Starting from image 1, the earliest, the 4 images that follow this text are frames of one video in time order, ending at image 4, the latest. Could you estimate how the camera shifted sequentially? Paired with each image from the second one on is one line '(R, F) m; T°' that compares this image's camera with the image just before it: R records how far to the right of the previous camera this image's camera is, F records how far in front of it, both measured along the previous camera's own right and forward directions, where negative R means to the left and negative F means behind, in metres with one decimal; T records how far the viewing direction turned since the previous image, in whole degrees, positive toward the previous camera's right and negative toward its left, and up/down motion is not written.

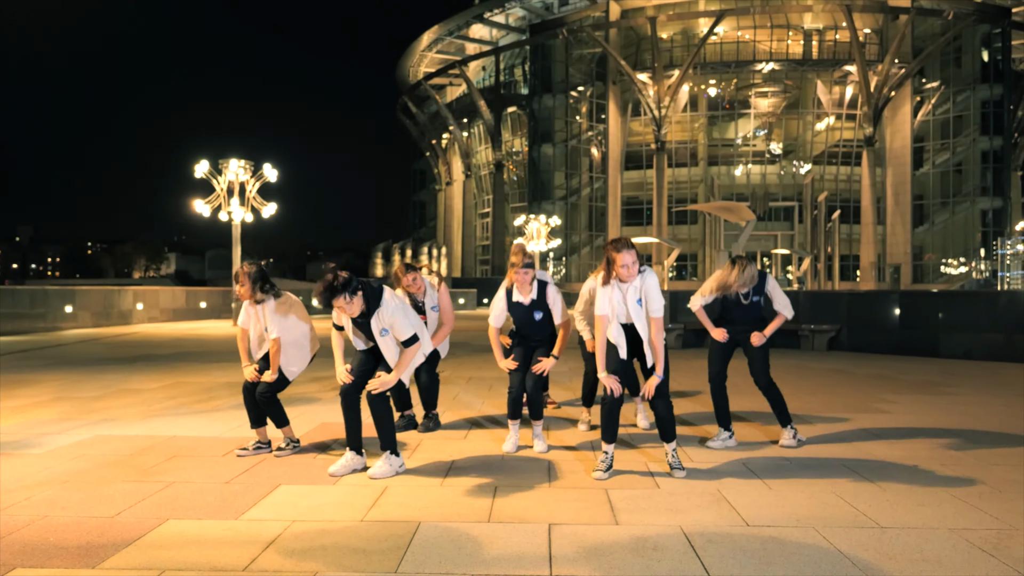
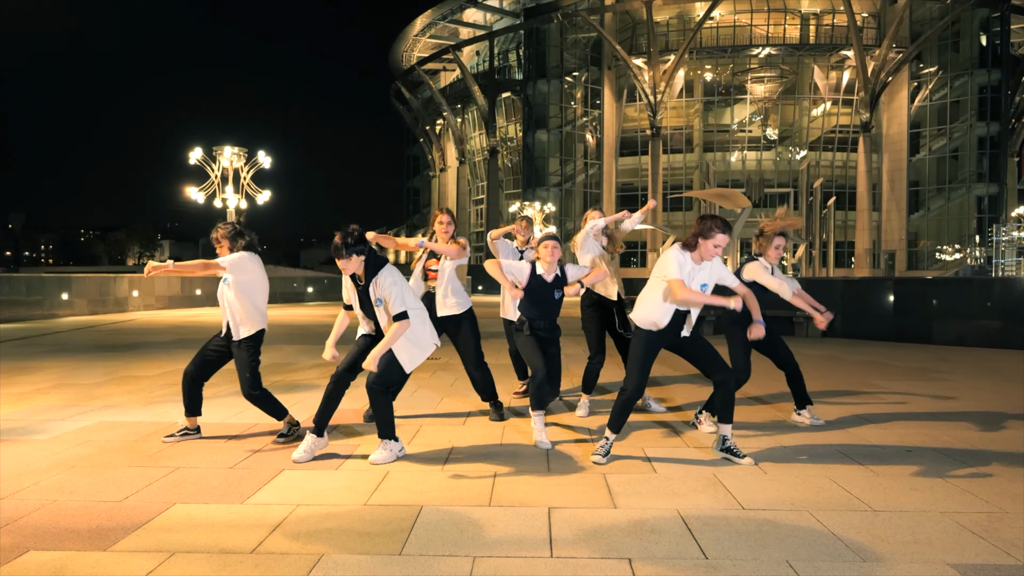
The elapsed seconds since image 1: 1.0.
(0.0, -0.1) m; 0°
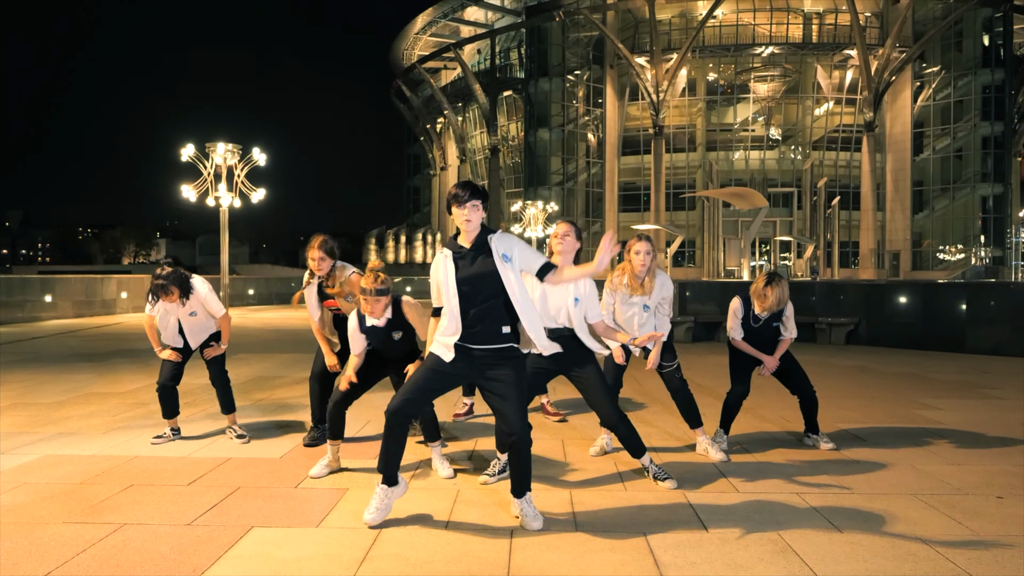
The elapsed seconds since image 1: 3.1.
(-0.1, +0.8) m; 0°
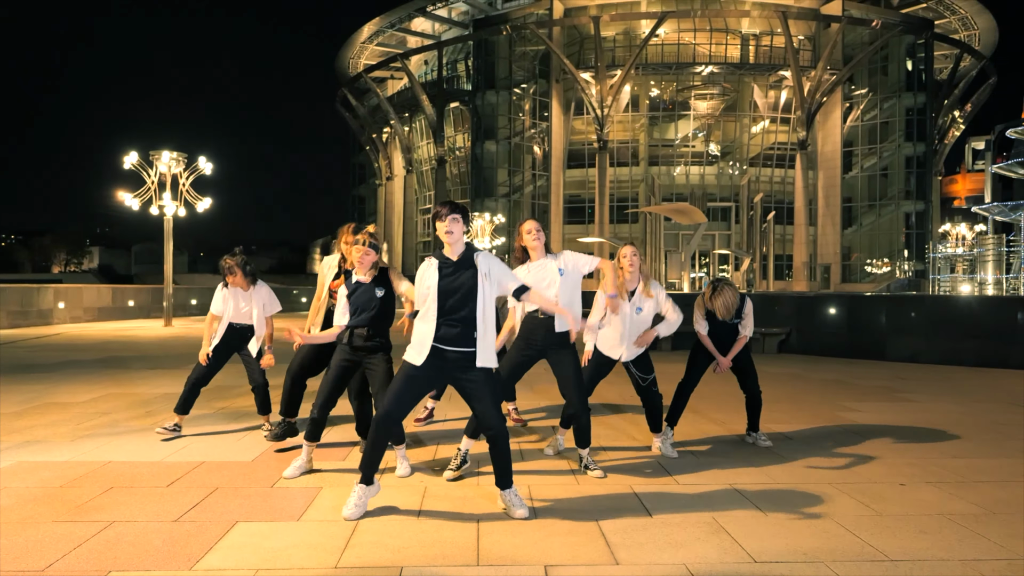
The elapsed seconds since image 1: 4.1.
(-0.1, -0.4) m; +5°
